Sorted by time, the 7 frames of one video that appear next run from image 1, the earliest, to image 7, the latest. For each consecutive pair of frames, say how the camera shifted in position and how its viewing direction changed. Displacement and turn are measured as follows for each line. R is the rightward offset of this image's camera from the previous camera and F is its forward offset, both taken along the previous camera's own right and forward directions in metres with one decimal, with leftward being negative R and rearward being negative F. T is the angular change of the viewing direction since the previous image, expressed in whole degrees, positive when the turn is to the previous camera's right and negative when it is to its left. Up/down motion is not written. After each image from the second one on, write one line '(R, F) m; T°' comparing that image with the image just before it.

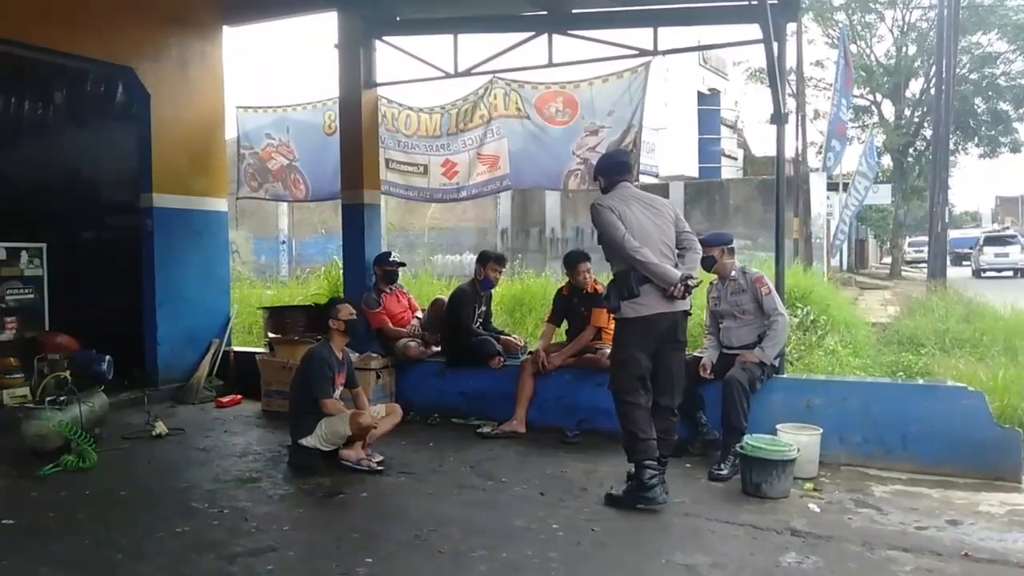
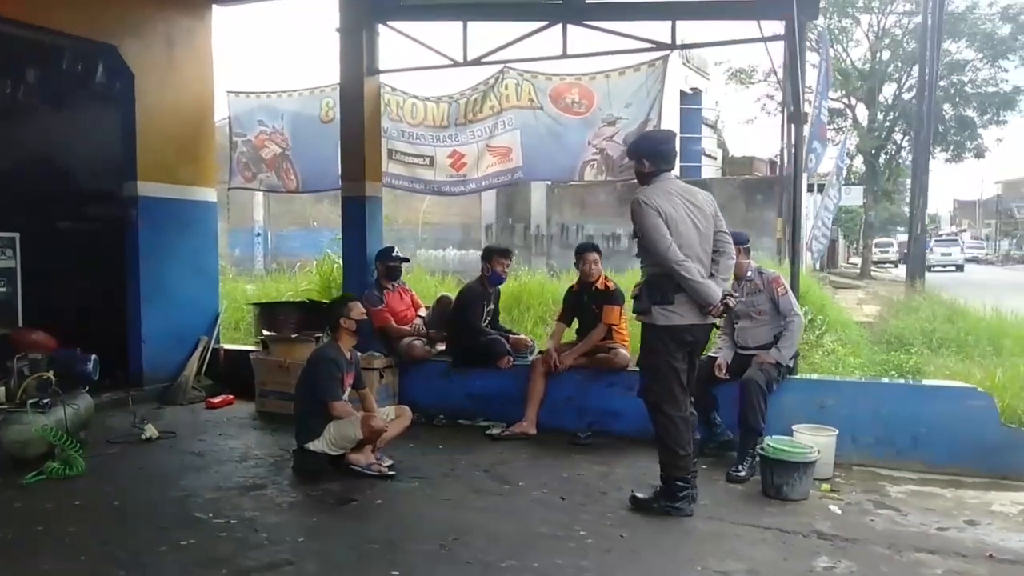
(-0.2, +0.1) m; +2°
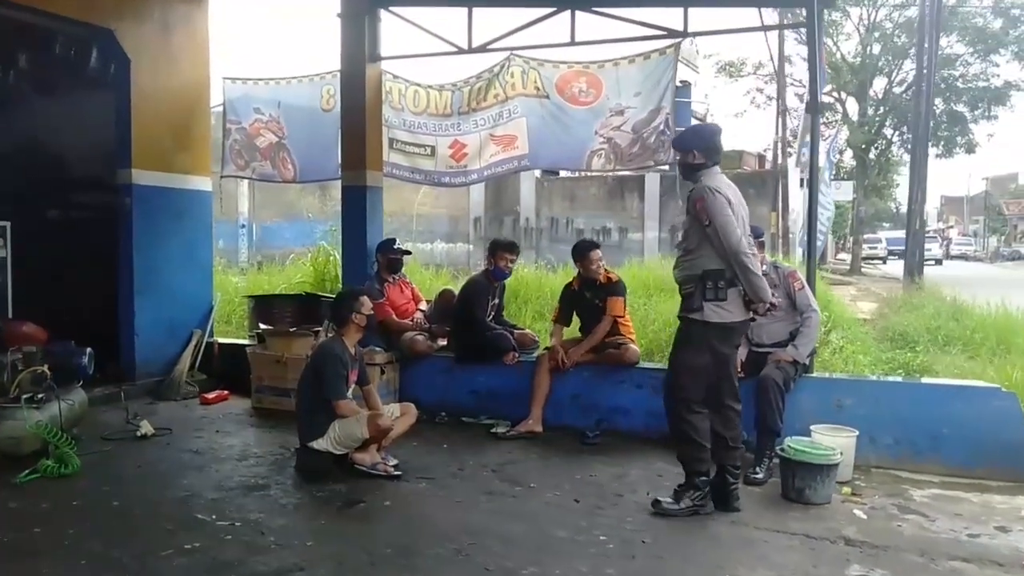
(-0.1, +0.2) m; +1°
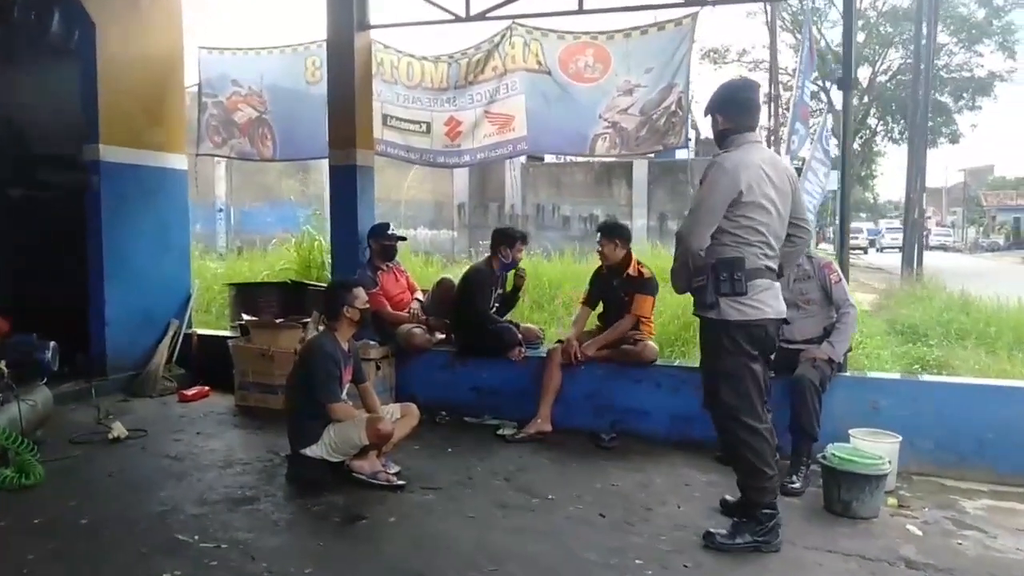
(-0.2, +0.4) m; +2°
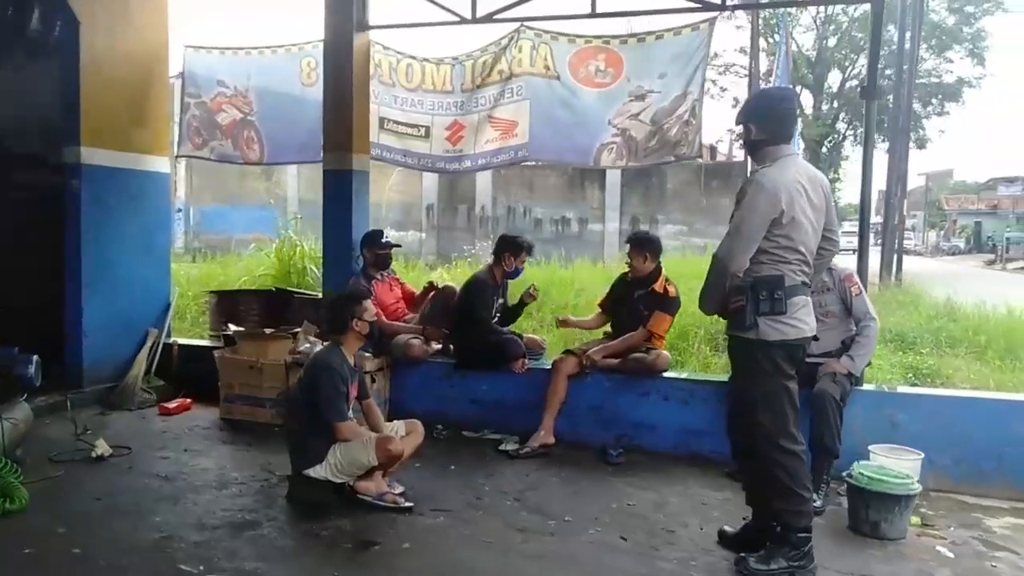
(-0.2, +0.2) m; +3°
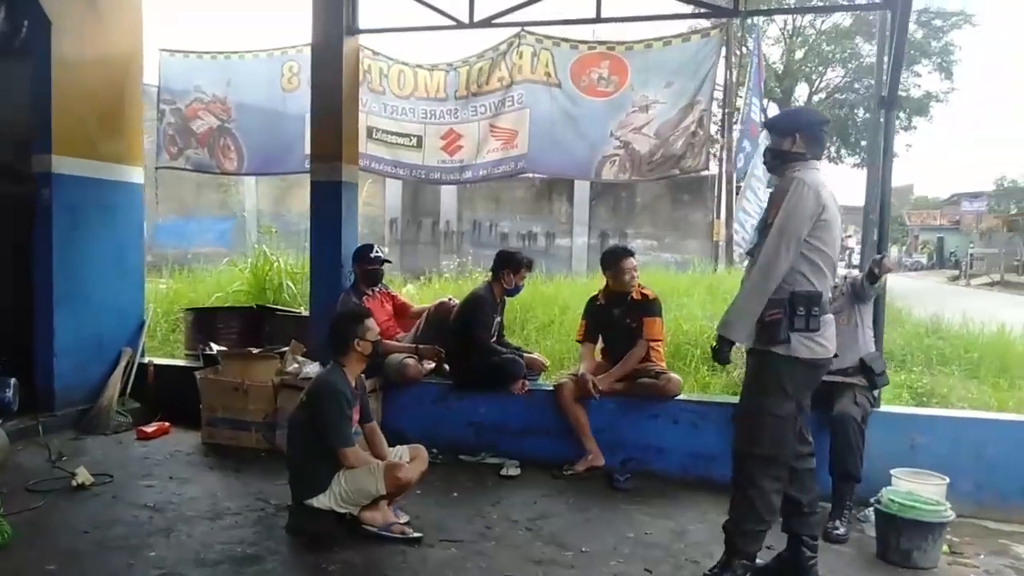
(-0.2, +0.2) m; +3°
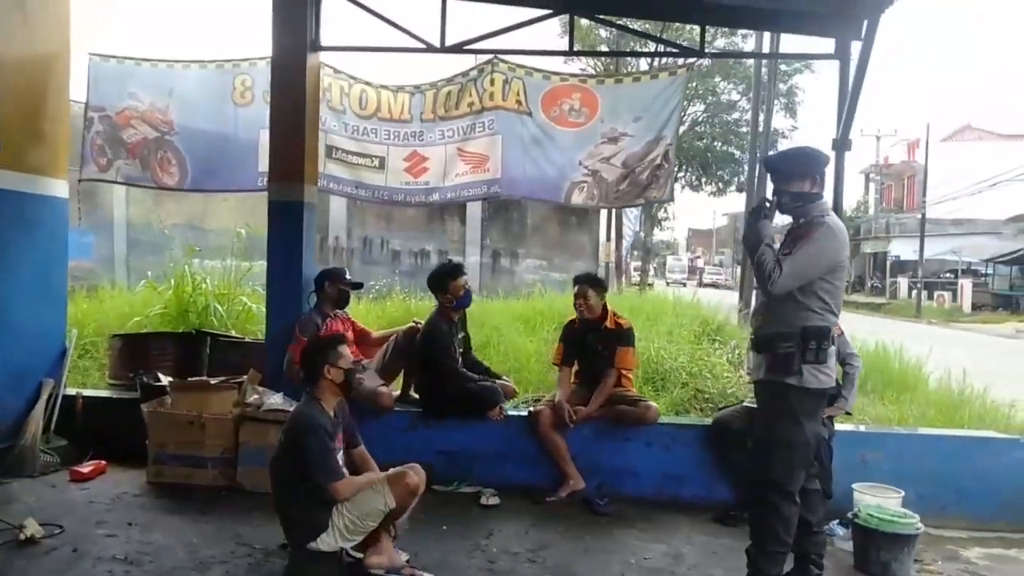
(-0.6, +0.1) m; +9°
